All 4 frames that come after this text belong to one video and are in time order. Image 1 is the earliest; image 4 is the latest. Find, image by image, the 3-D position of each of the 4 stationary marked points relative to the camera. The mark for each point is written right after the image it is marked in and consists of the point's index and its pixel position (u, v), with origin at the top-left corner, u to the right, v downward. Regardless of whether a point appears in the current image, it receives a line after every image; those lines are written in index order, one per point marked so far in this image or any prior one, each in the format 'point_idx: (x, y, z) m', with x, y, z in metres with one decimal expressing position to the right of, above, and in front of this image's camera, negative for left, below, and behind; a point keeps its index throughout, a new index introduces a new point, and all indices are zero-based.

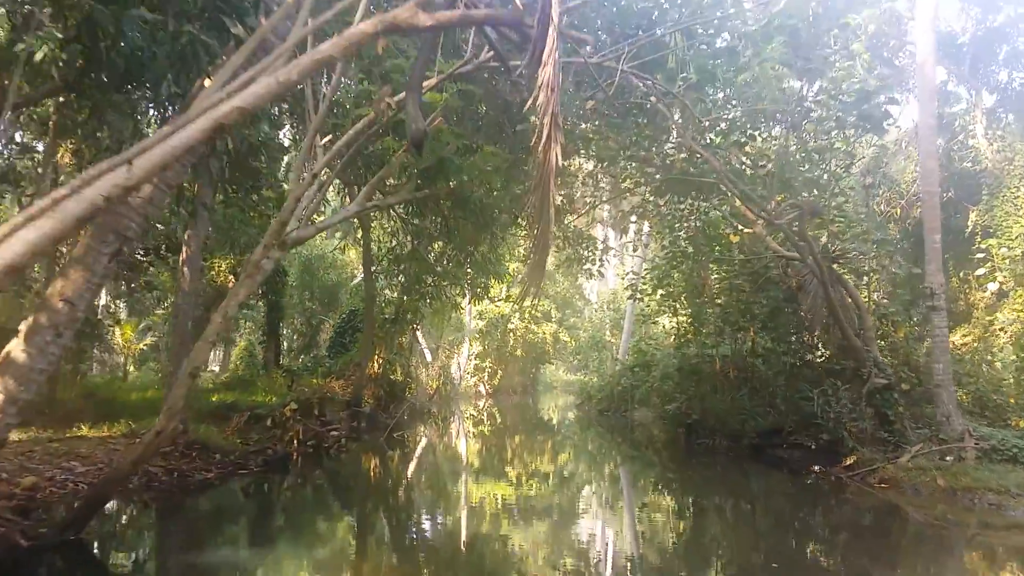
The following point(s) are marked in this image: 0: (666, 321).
0: (+2.8, -0.6, +14.8) m
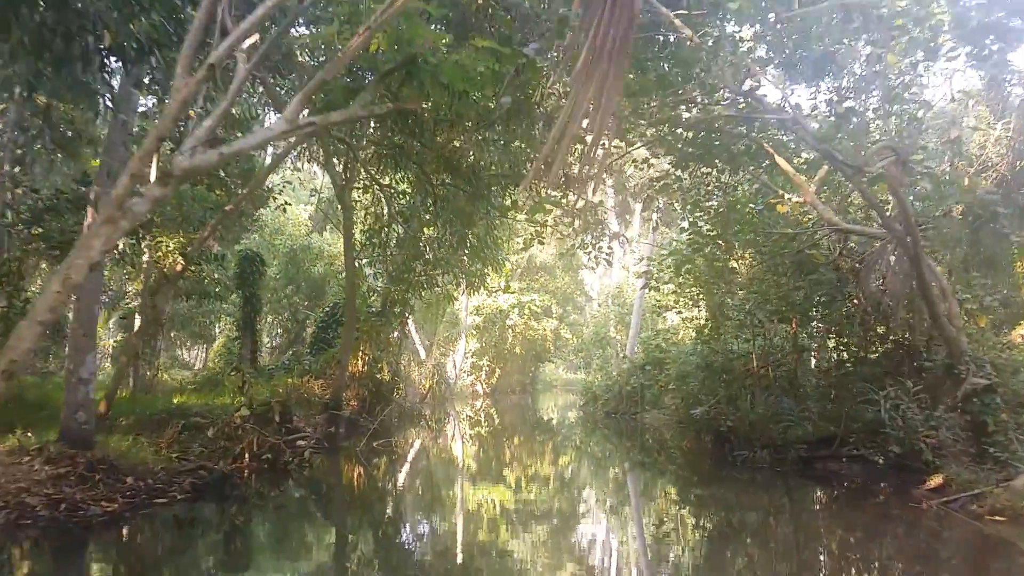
0: (+2.7, -0.4, +13.4) m
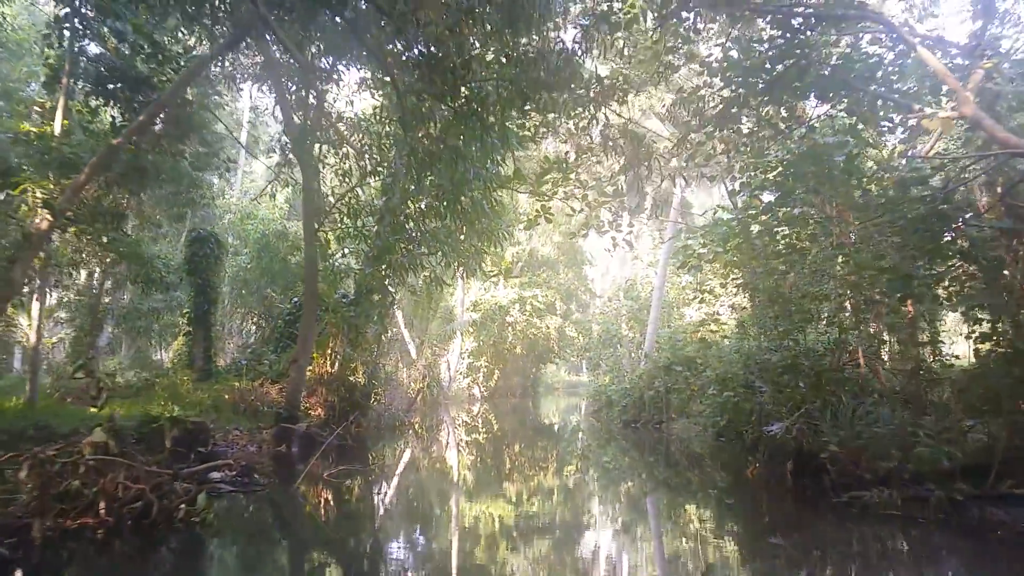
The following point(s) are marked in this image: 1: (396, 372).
0: (+2.8, -0.2, +11.1) m
1: (-2.1, -1.6, +15.2) m
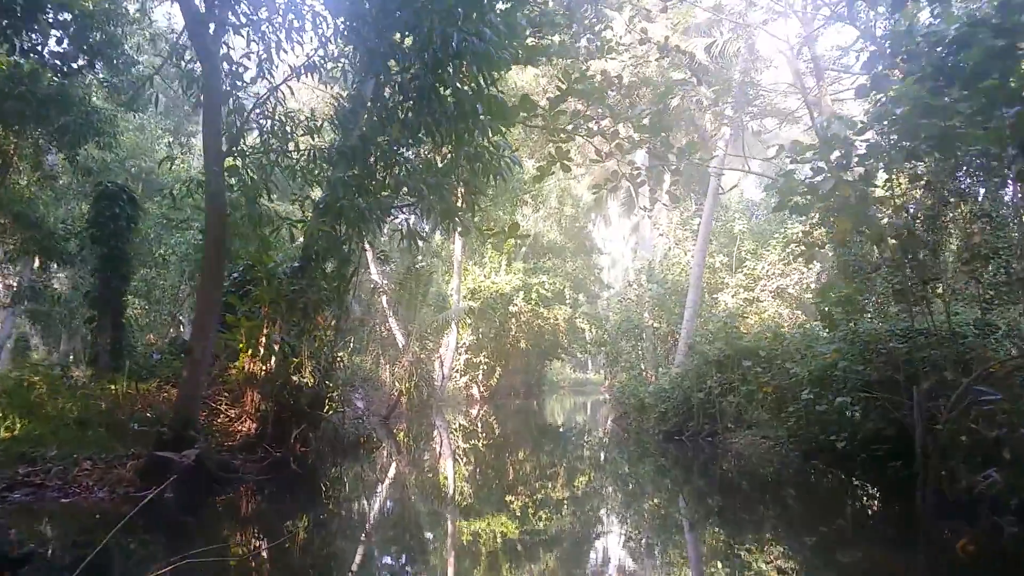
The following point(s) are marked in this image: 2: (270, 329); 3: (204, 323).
0: (+2.8, +0.1, +8.1) m
1: (-2.0, -1.2, +12.3) m
2: (-2.1, -0.4, +7.5) m
3: (-2.1, -0.2, +5.9) m
